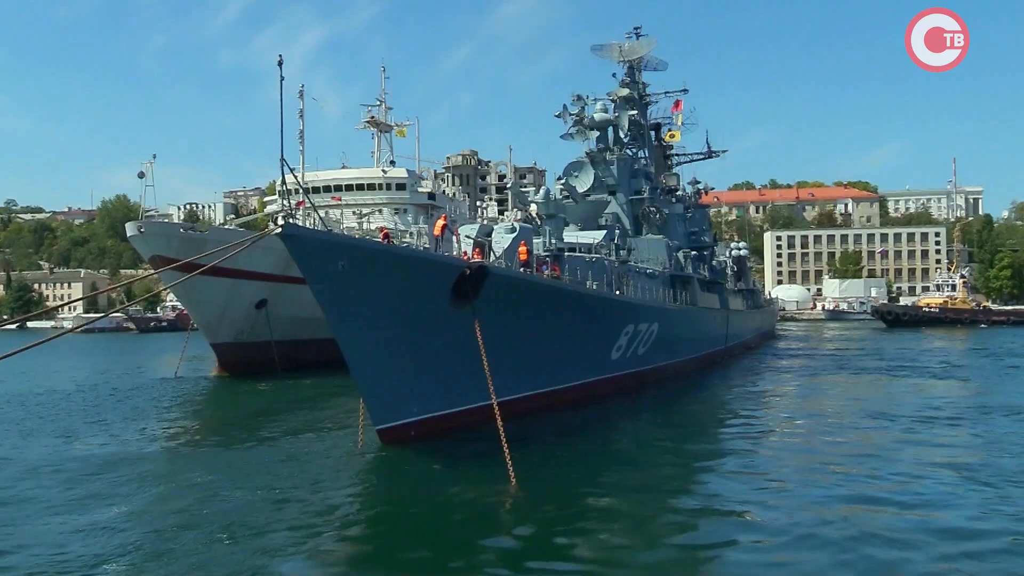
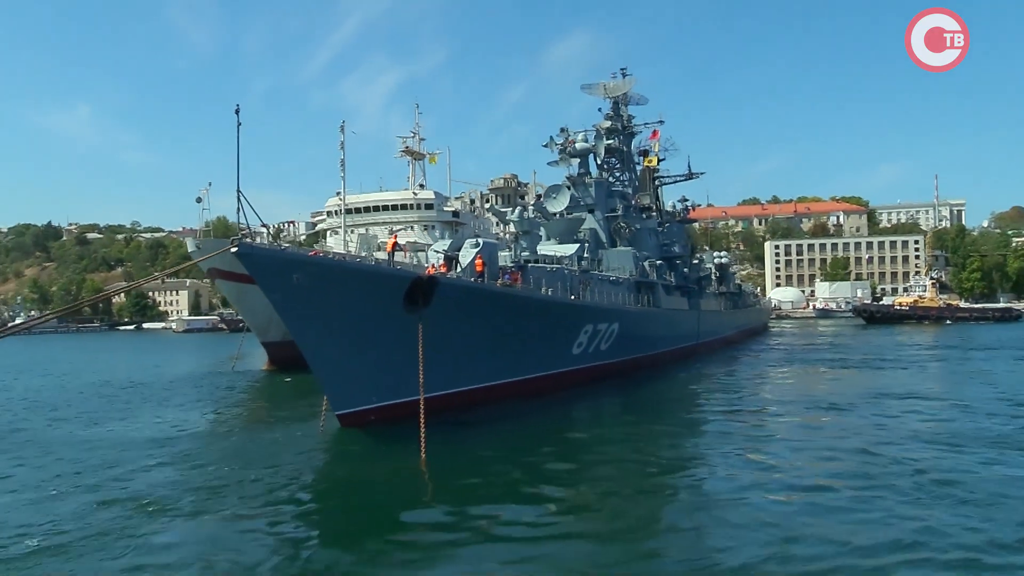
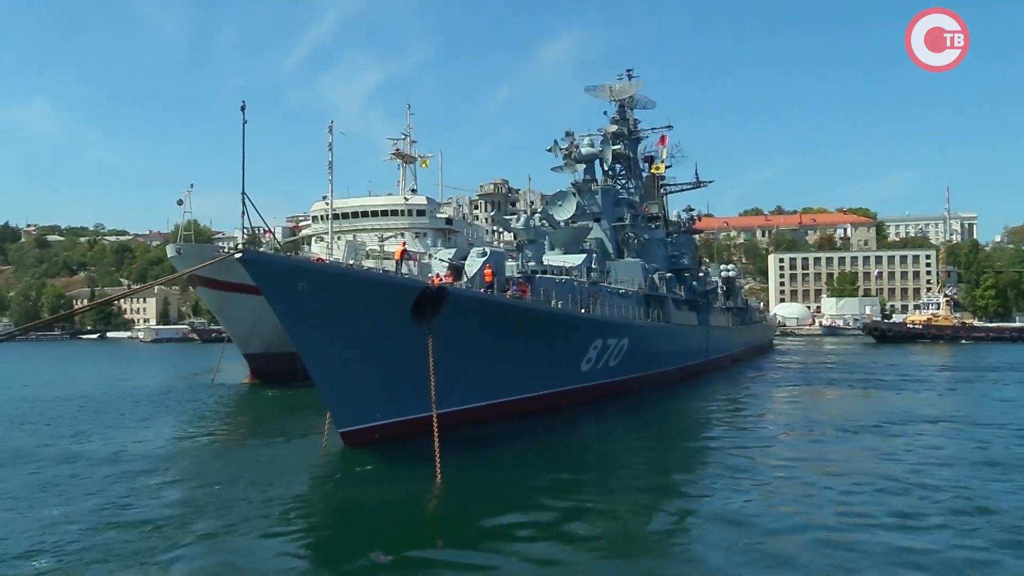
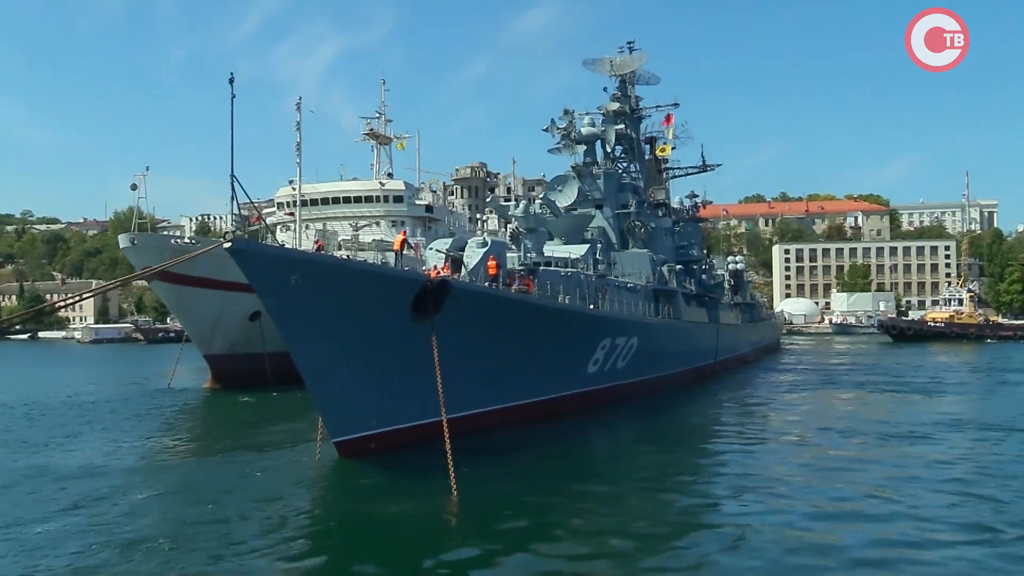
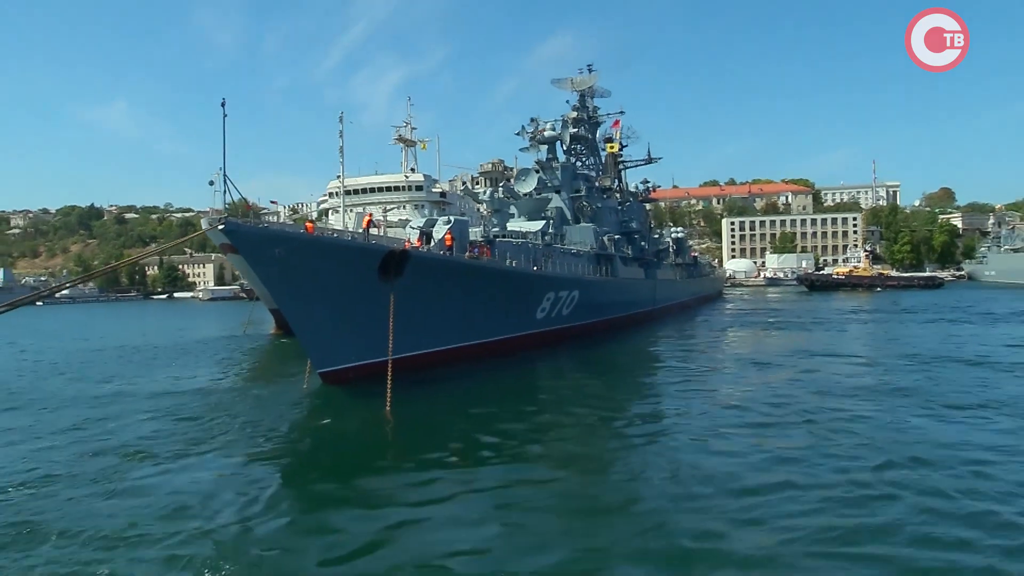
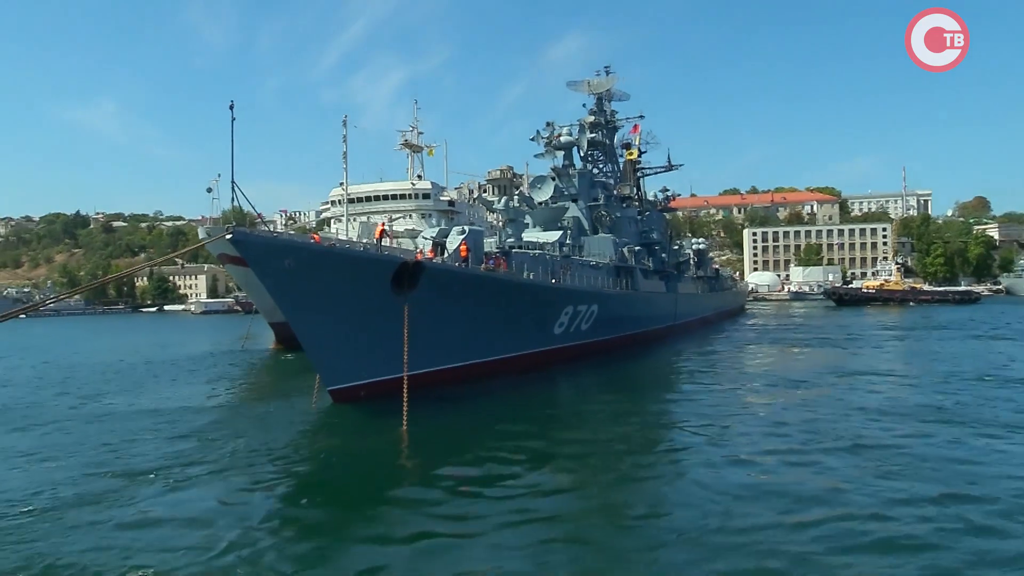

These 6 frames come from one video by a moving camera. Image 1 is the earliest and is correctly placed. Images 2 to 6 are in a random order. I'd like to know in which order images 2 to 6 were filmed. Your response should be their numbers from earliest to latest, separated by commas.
4, 3, 2, 6, 5
